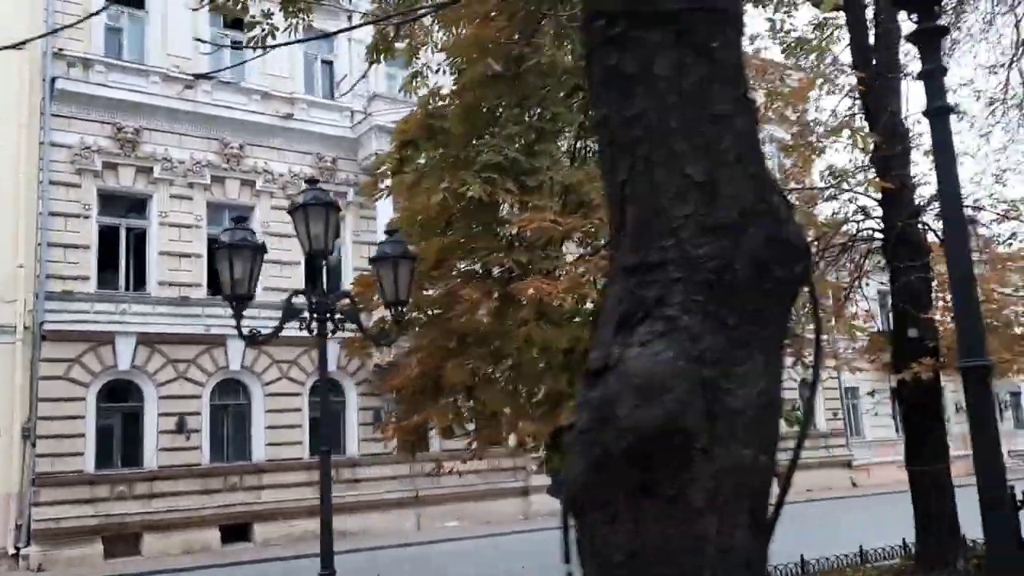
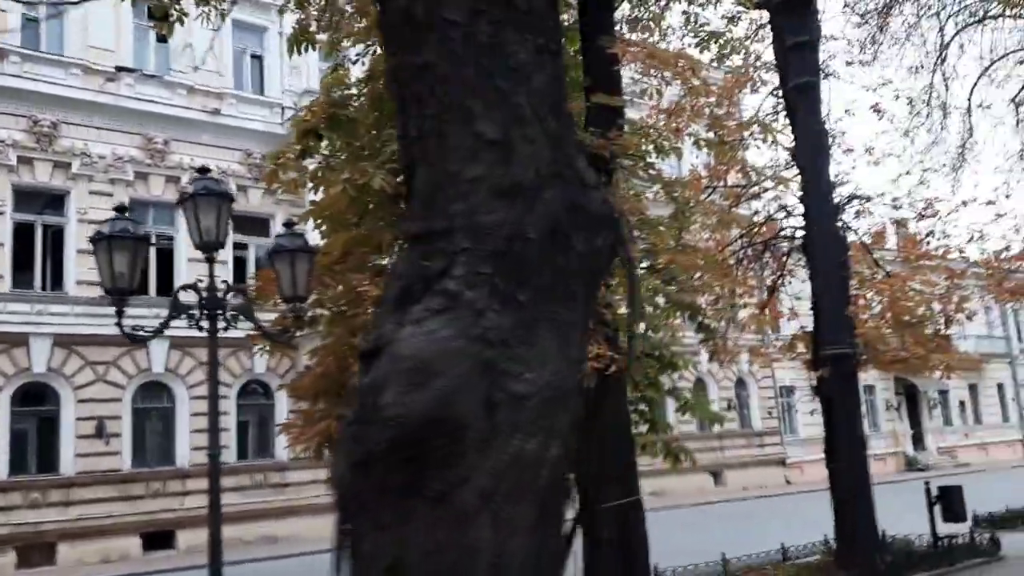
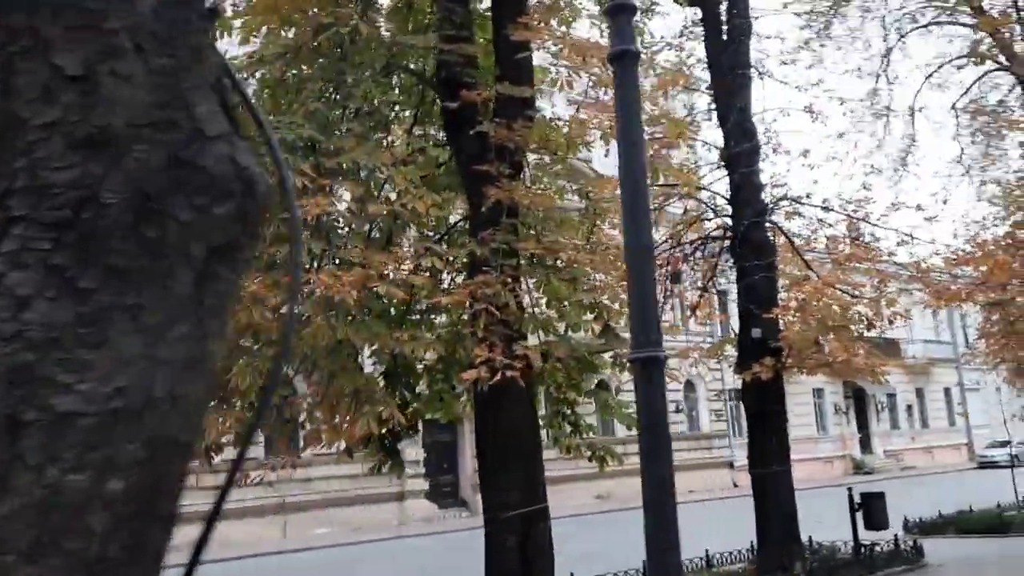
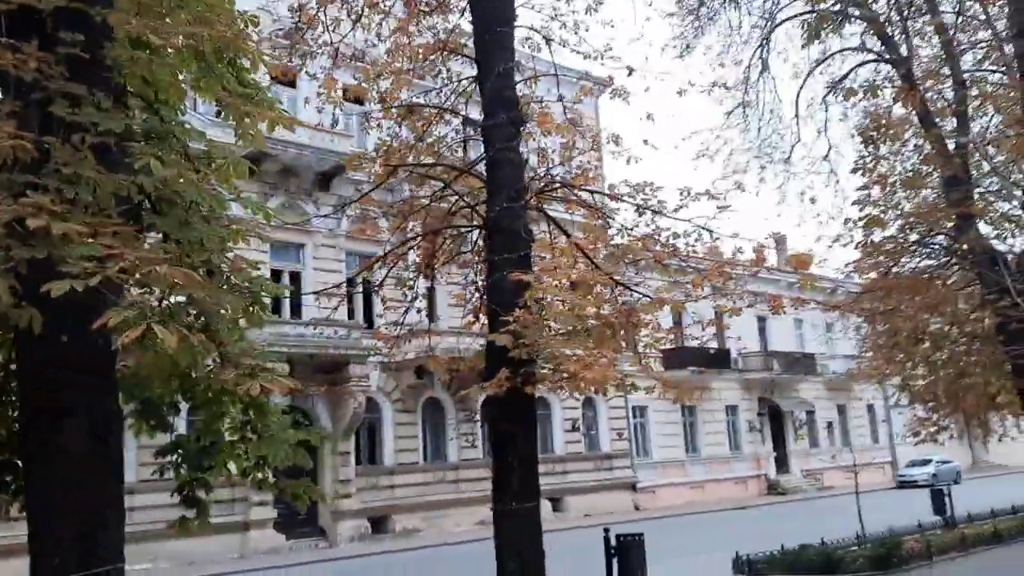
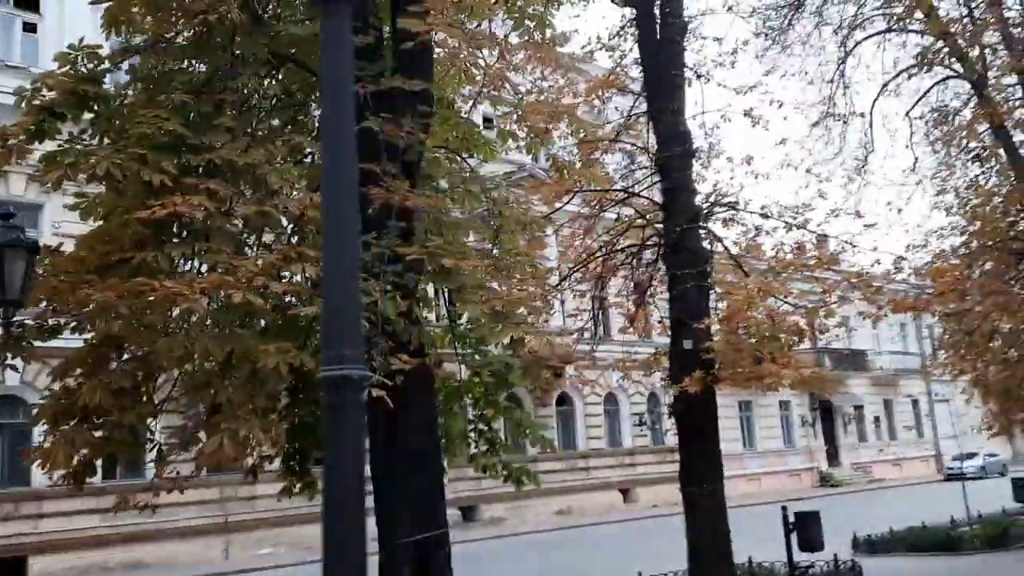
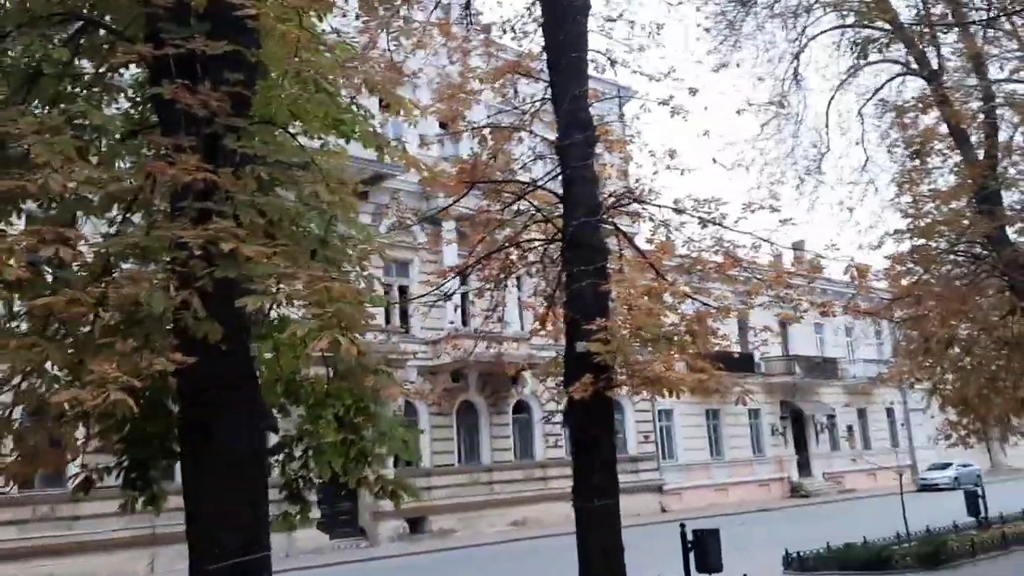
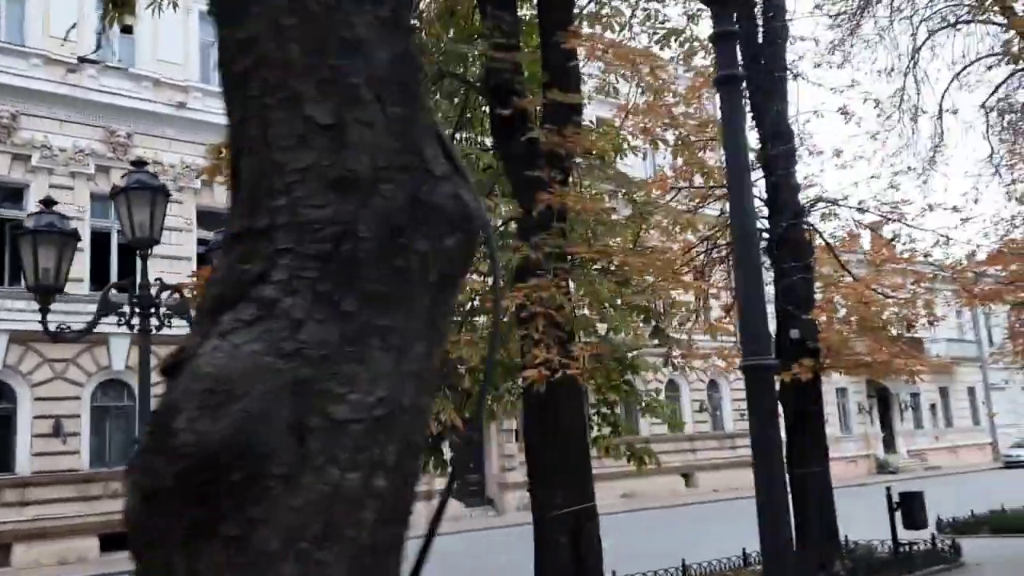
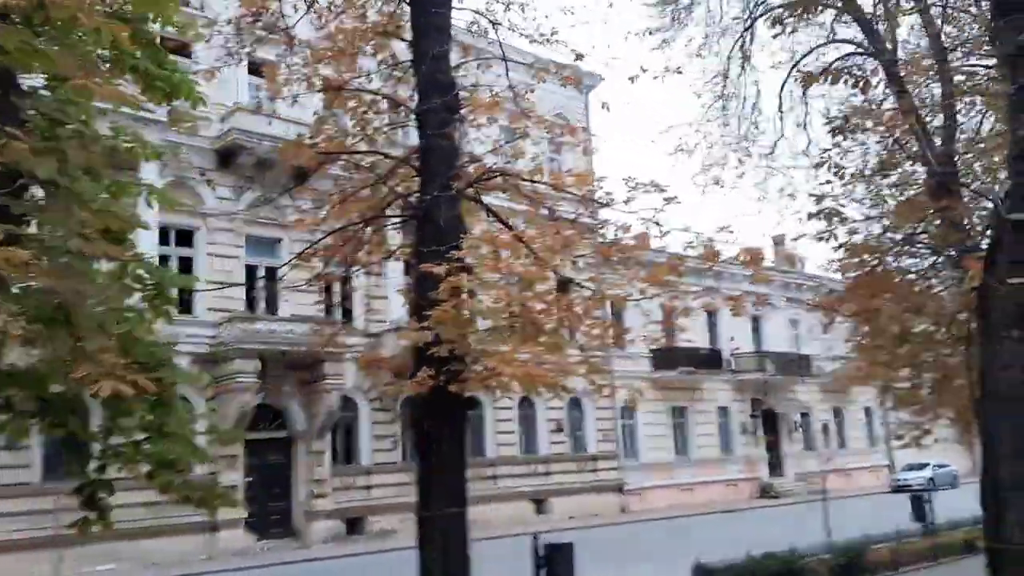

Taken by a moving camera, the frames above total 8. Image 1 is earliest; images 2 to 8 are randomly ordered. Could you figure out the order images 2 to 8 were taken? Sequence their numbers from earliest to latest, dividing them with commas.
2, 7, 3, 5, 6, 4, 8
